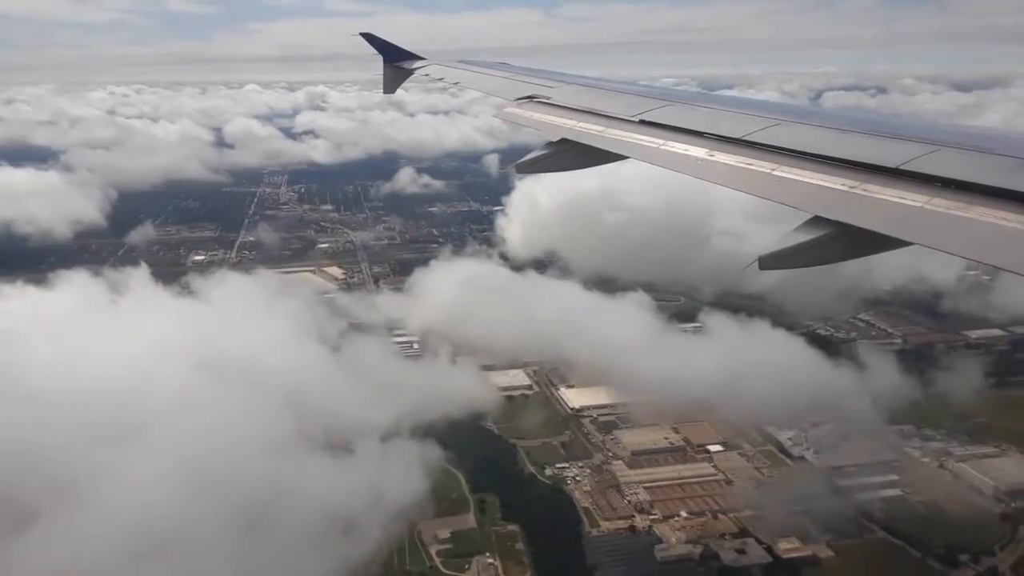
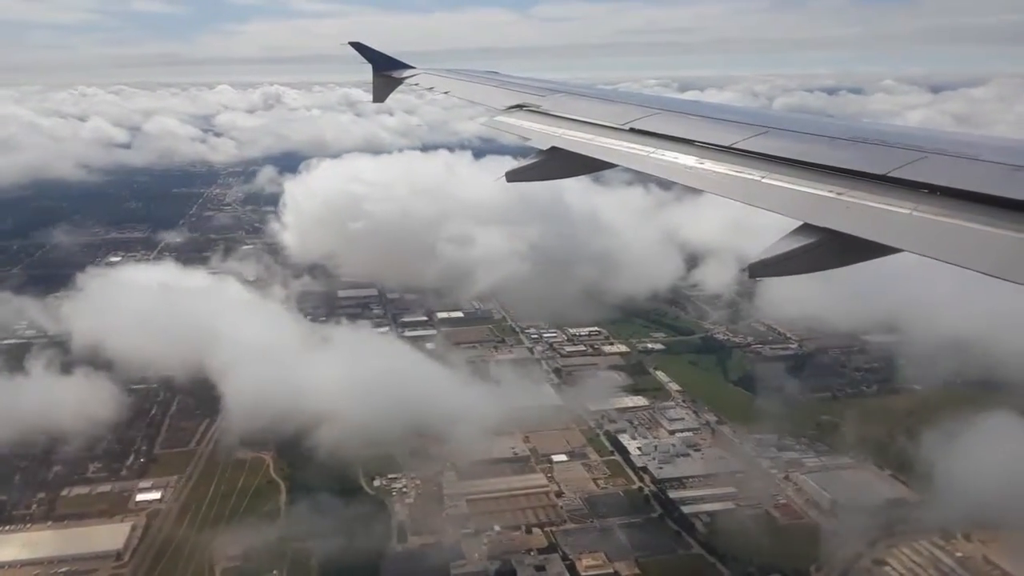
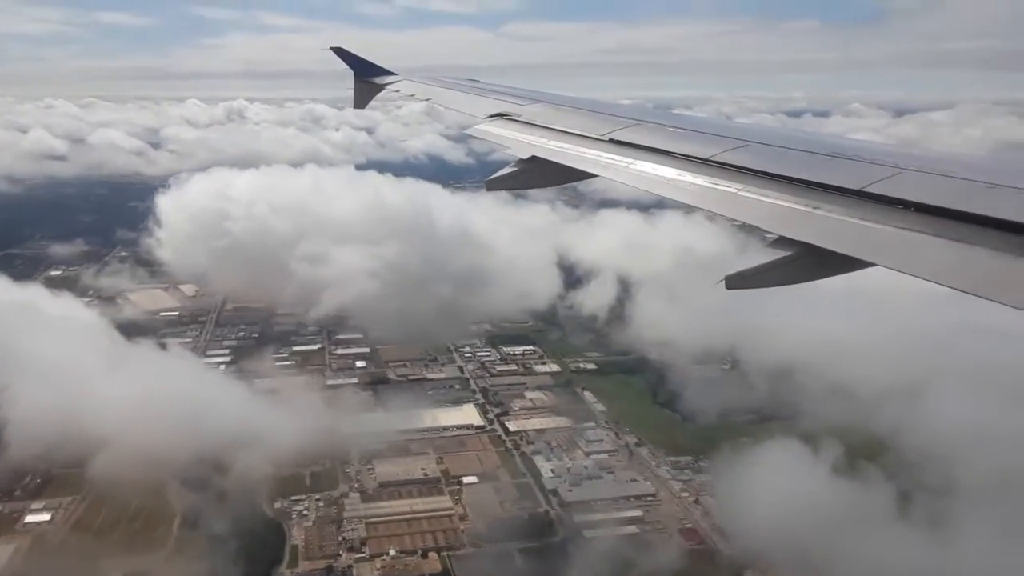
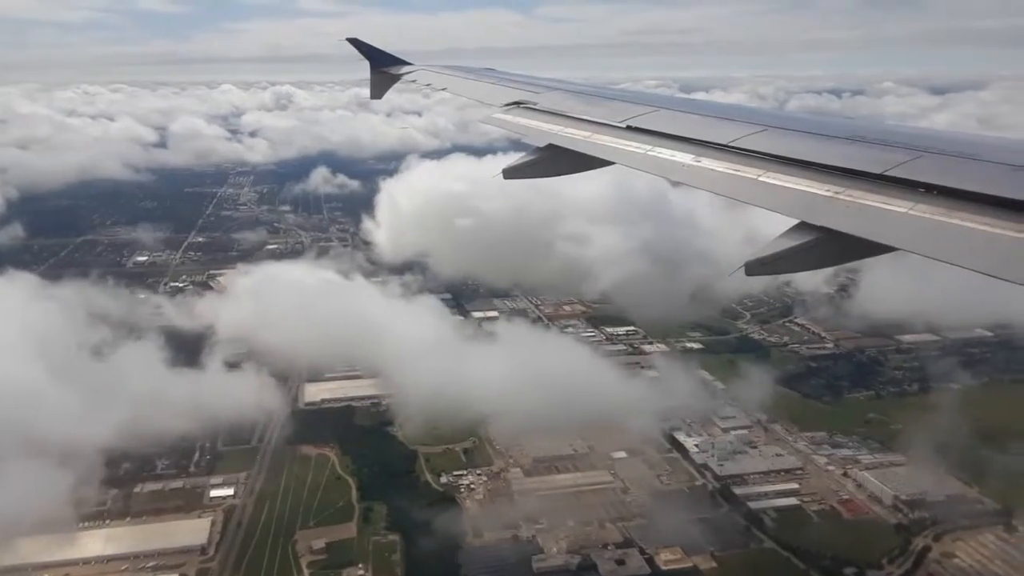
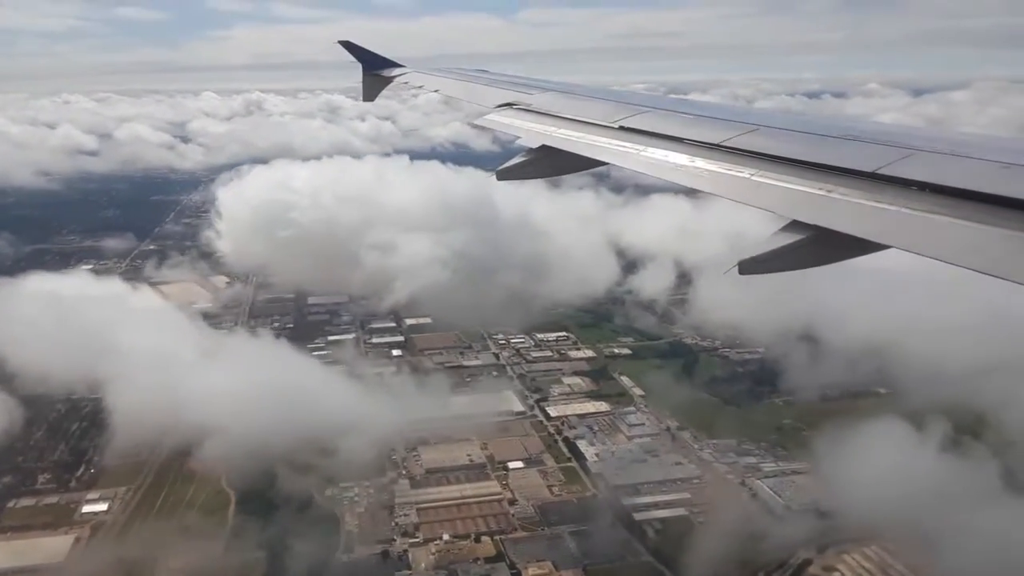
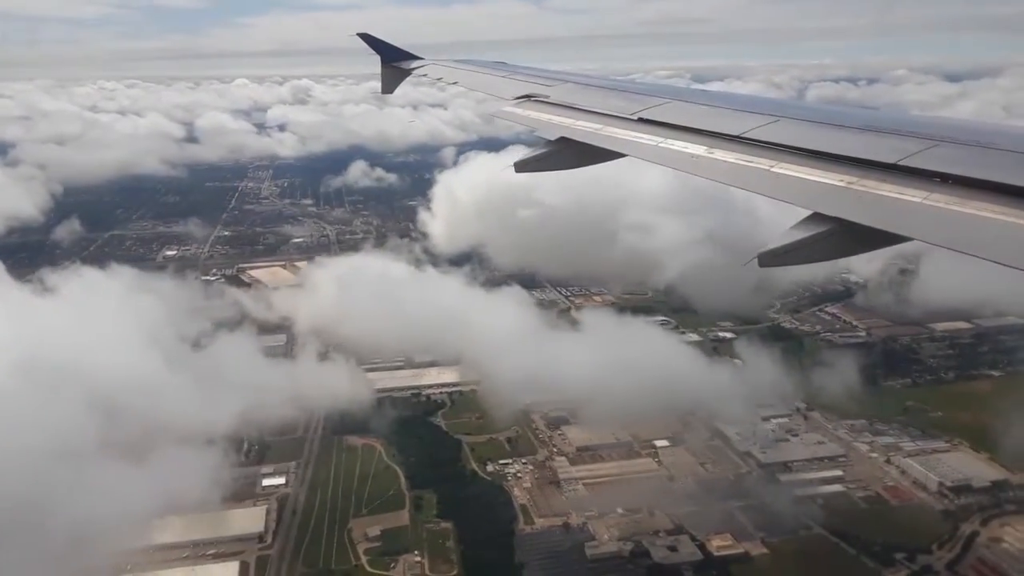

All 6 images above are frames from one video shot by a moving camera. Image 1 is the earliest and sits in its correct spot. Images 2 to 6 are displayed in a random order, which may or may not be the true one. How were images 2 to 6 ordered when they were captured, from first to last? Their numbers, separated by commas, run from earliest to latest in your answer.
6, 4, 2, 5, 3
